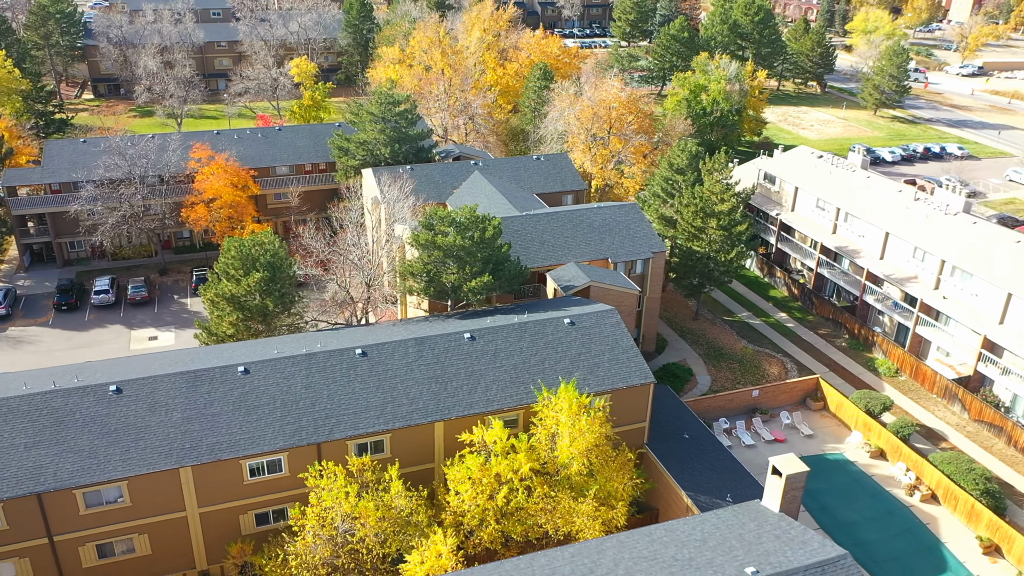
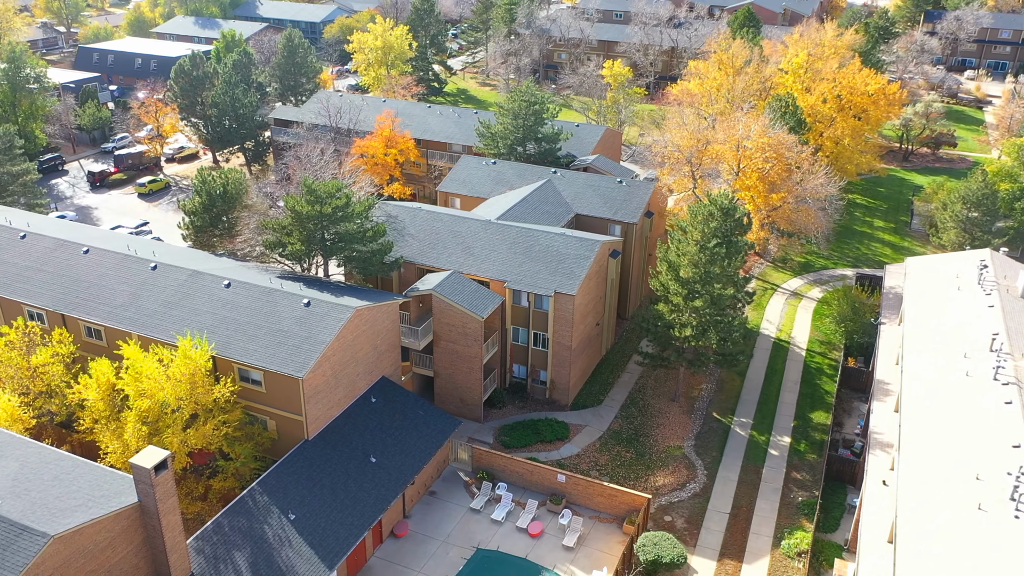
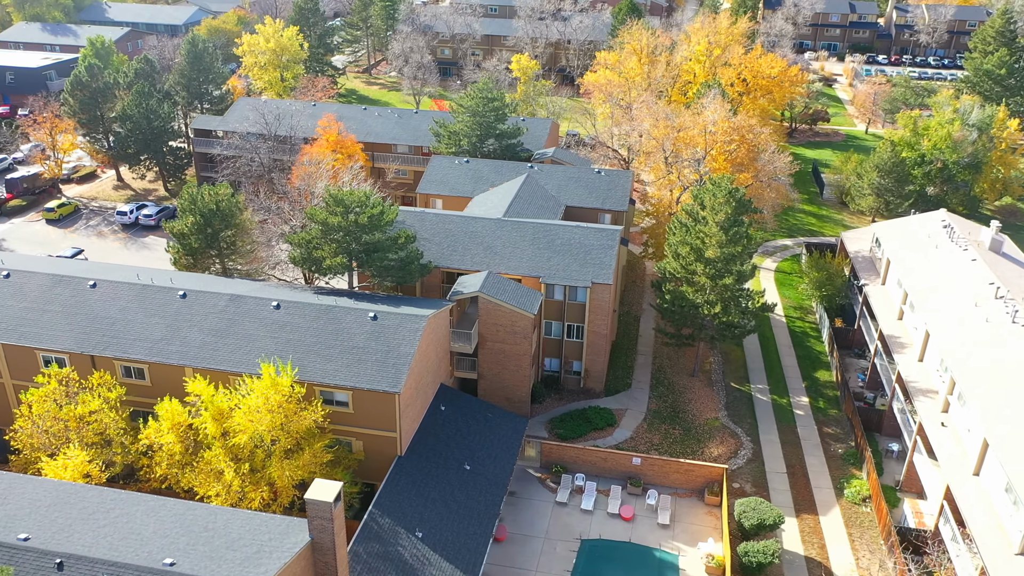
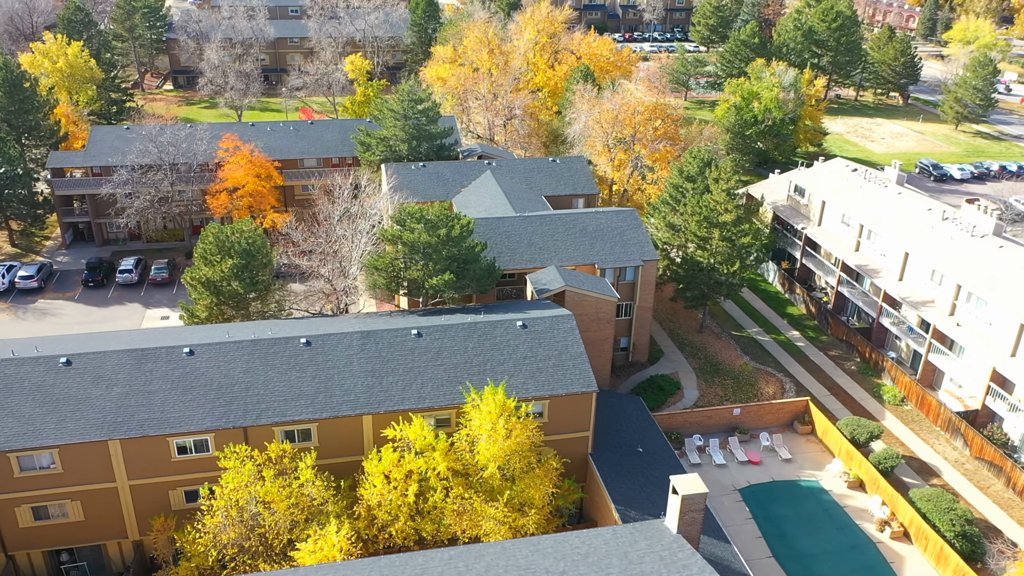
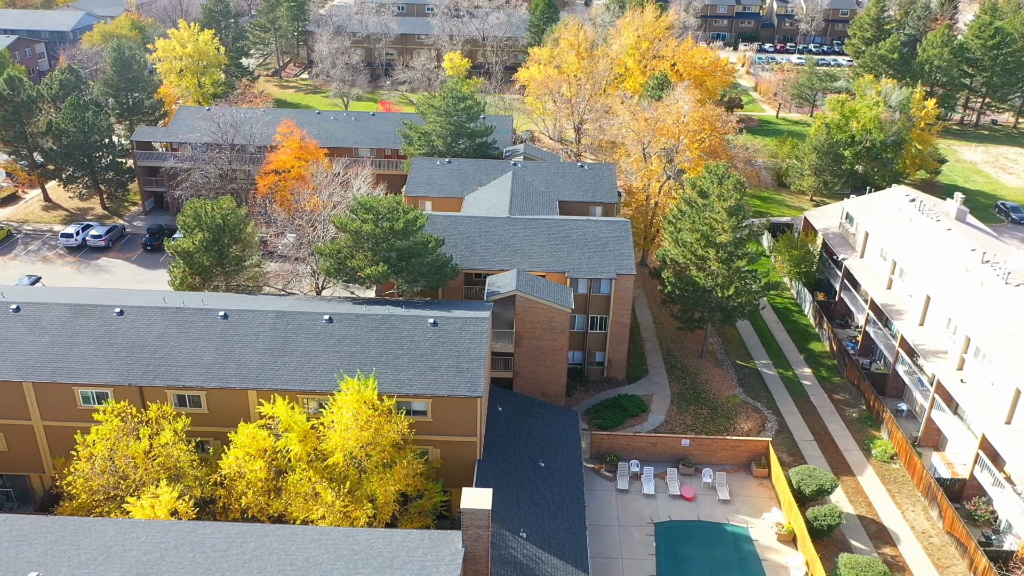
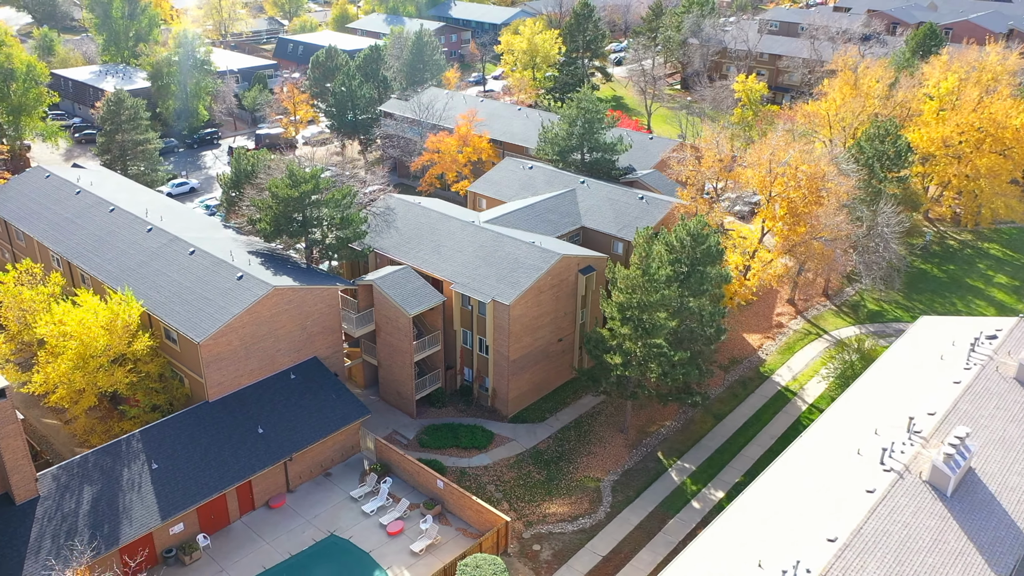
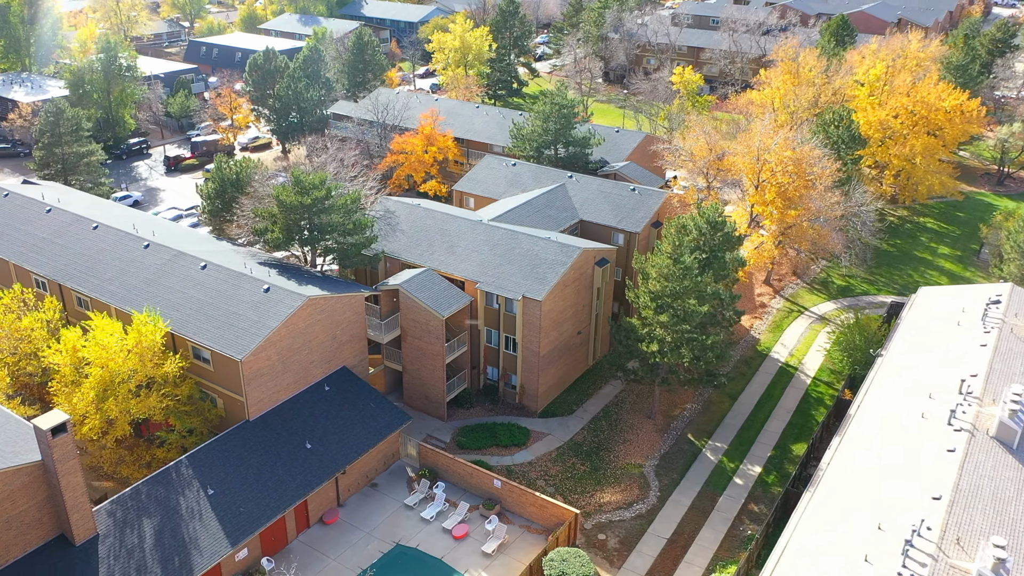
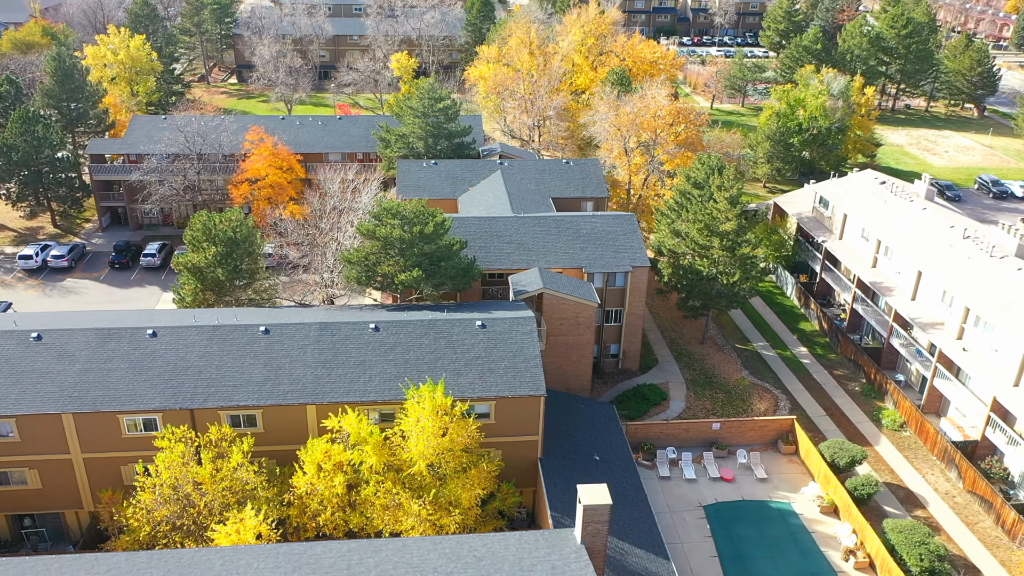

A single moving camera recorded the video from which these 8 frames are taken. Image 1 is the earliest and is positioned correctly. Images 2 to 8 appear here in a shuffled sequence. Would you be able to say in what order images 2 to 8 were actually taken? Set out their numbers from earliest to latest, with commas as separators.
4, 8, 5, 3, 2, 7, 6
